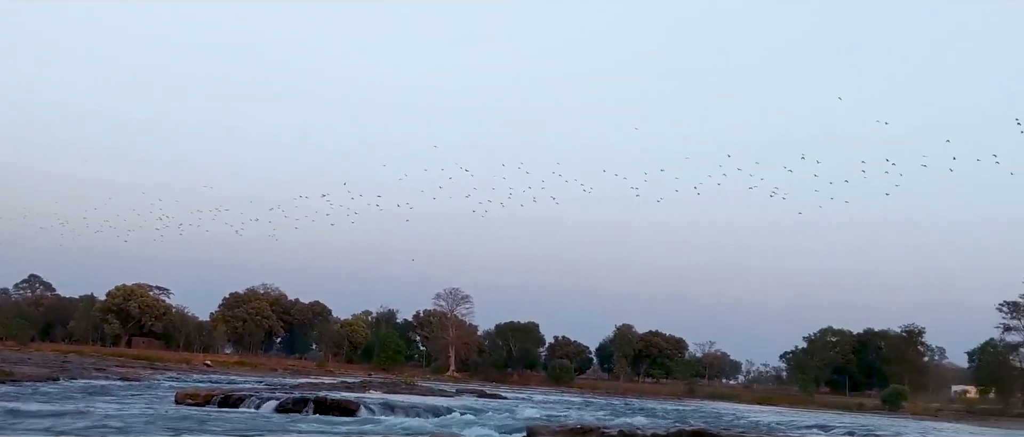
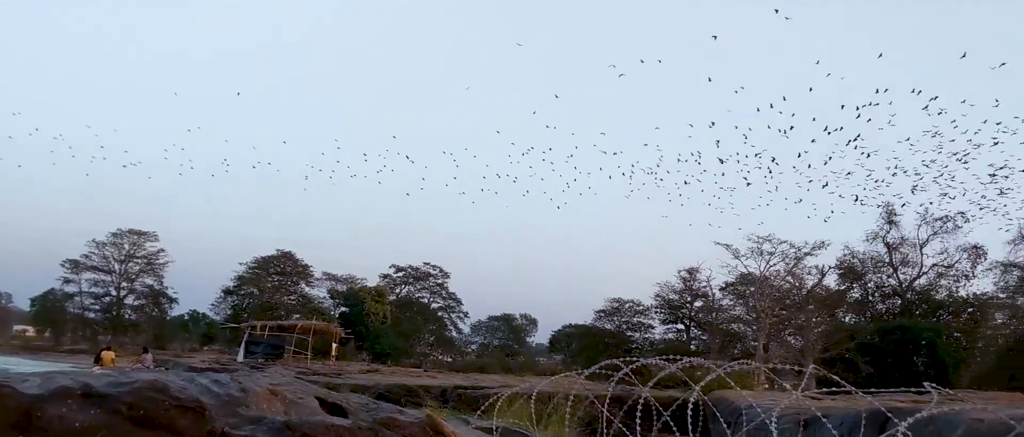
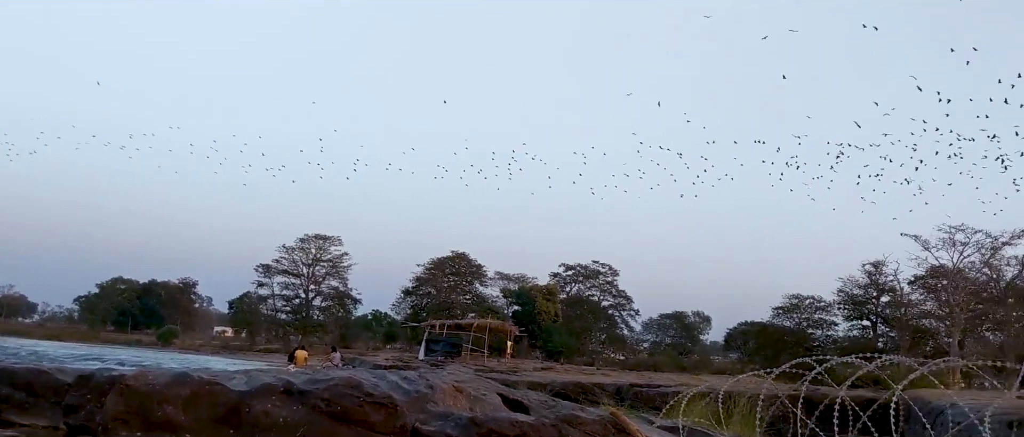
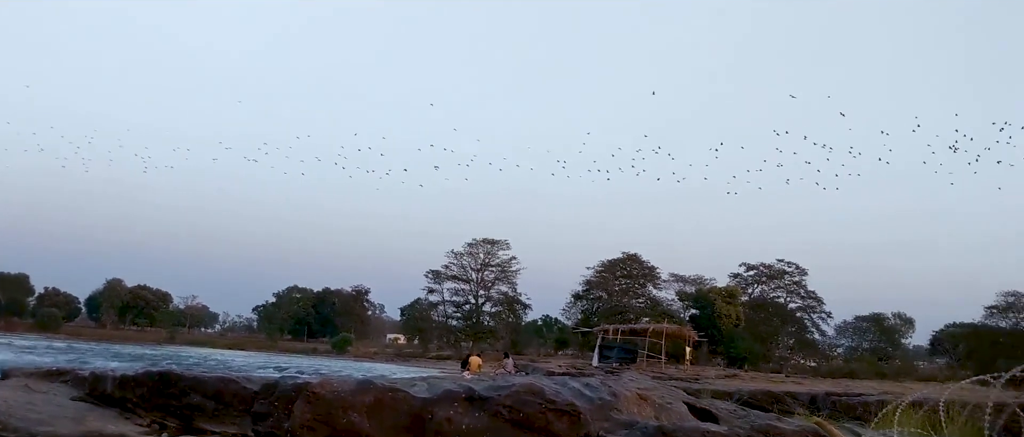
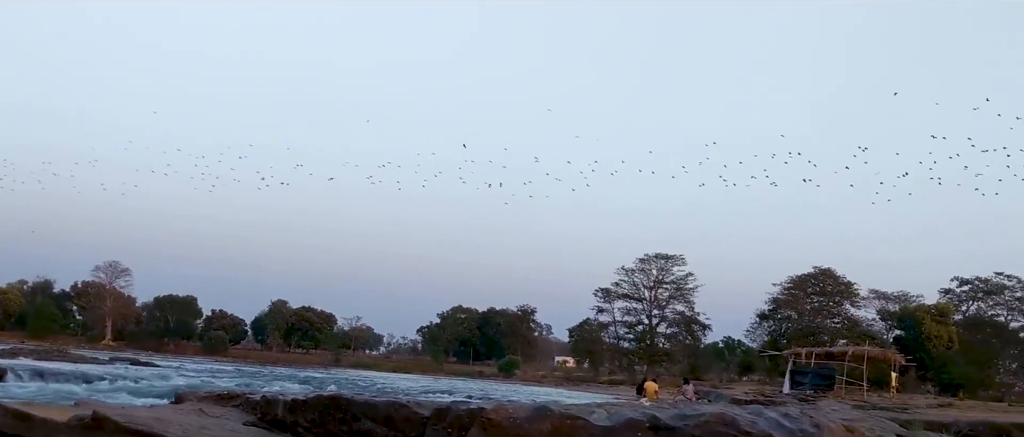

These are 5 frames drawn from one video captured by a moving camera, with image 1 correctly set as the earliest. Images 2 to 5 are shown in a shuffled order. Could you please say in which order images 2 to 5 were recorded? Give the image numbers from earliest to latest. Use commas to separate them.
5, 4, 3, 2
